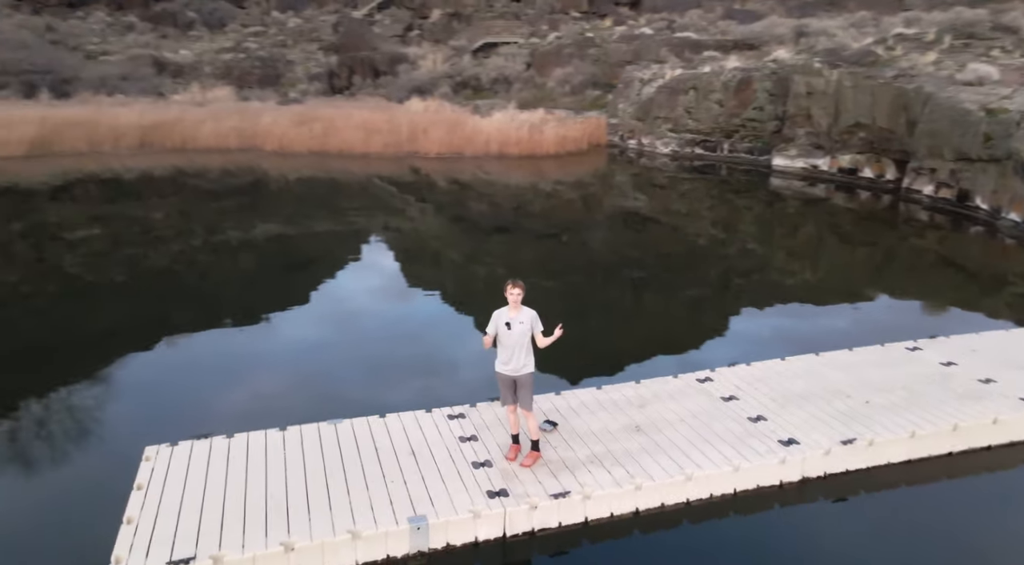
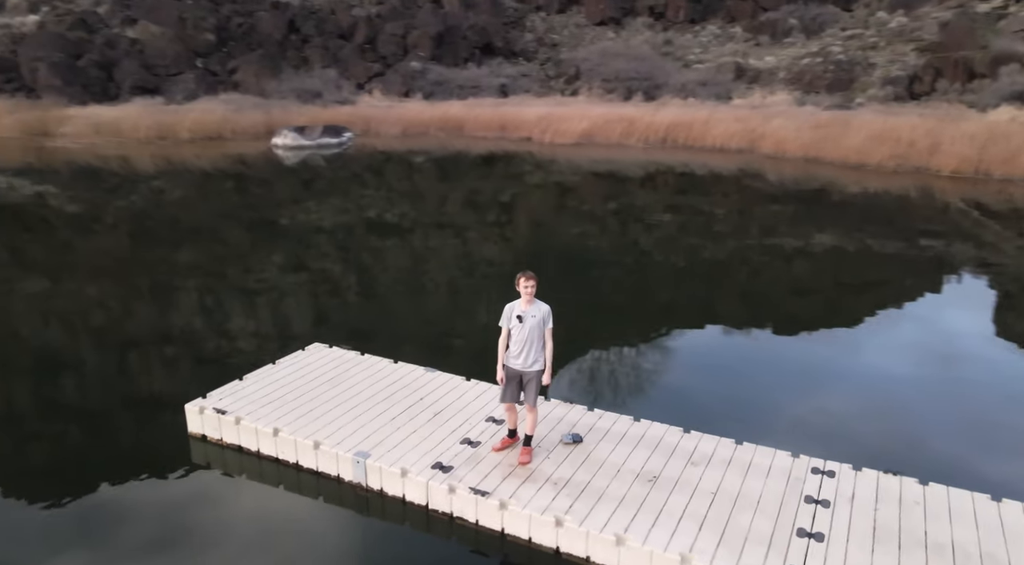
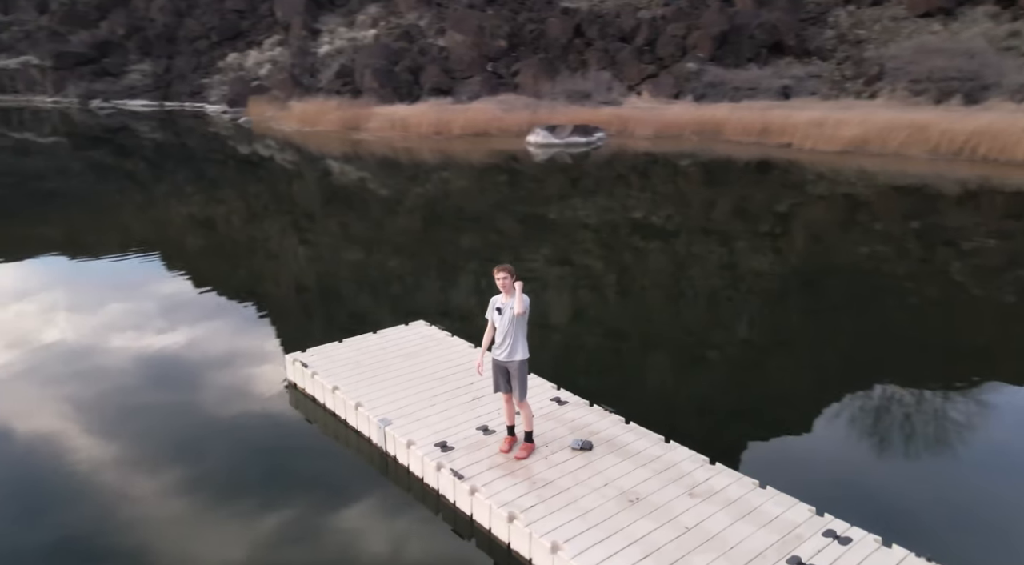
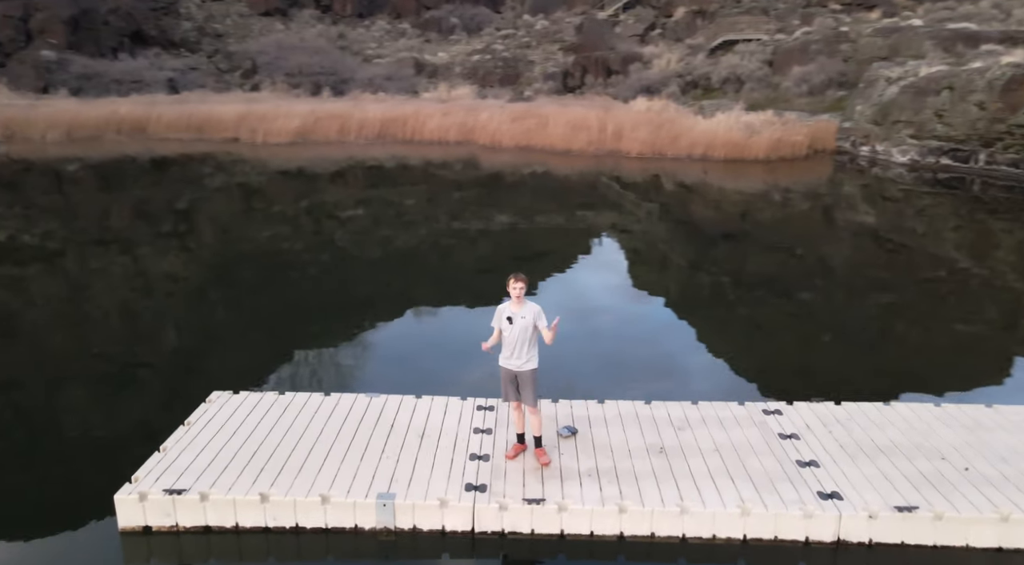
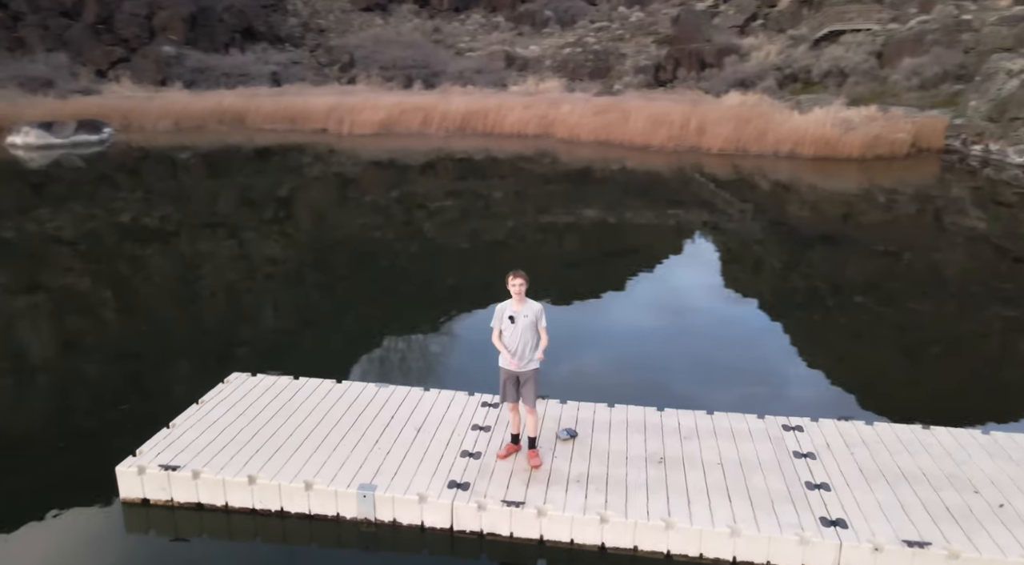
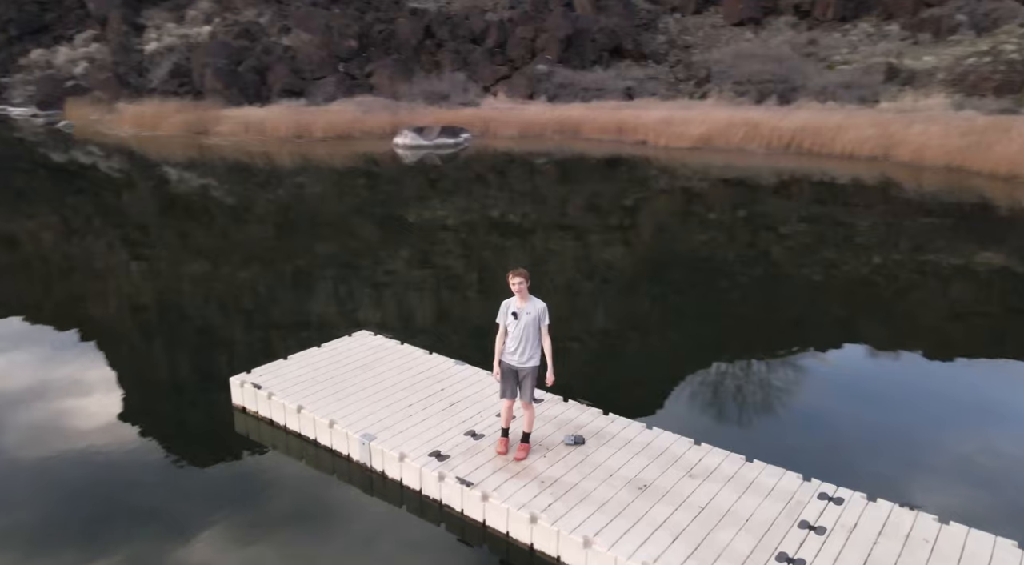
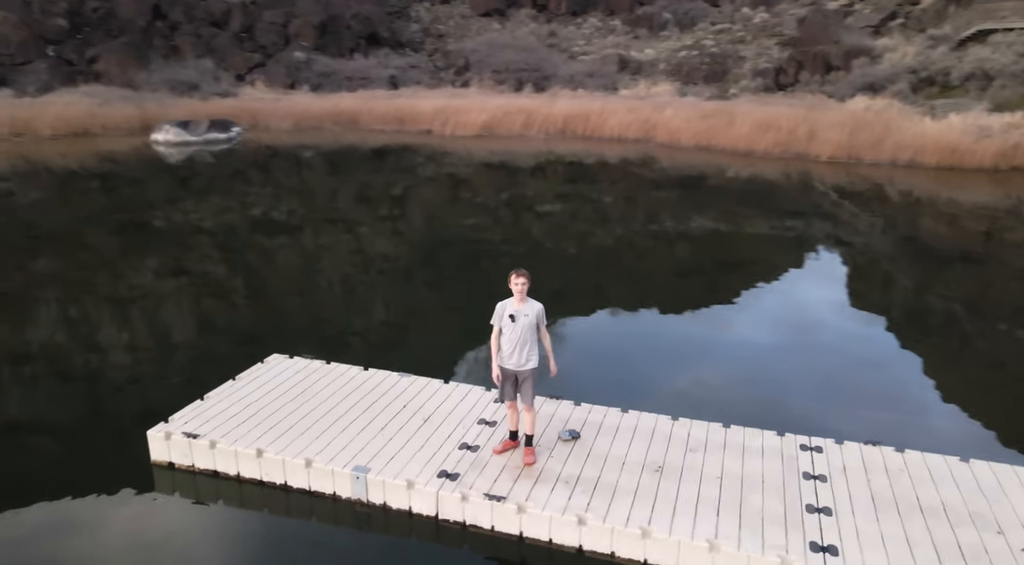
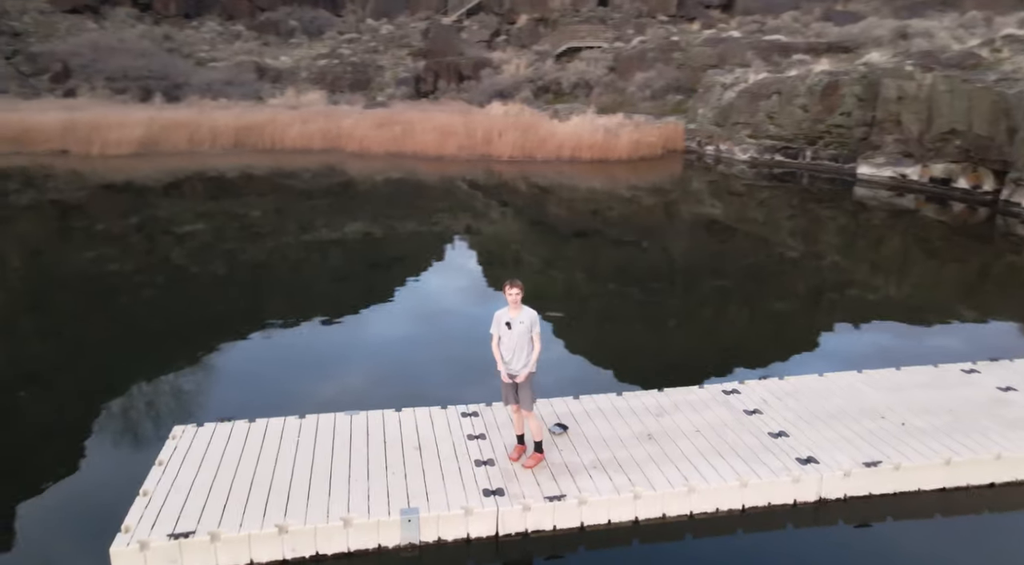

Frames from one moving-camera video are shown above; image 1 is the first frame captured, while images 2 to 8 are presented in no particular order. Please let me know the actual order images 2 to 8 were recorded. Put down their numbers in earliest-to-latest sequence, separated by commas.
8, 4, 5, 7, 2, 6, 3
